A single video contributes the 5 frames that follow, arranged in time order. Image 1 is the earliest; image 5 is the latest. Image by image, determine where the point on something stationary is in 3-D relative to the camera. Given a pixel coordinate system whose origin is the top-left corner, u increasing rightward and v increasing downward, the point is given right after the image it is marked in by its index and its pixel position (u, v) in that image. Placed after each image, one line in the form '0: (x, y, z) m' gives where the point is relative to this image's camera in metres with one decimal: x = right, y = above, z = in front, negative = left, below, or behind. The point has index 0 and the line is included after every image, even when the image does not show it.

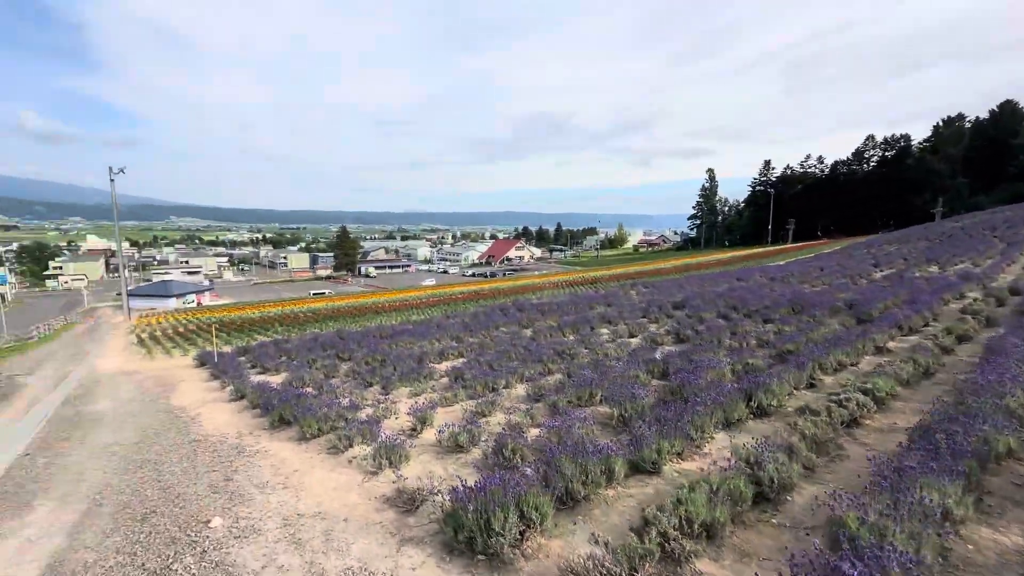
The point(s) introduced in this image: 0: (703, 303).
0: (+6.4, -0.5, +15.5) m
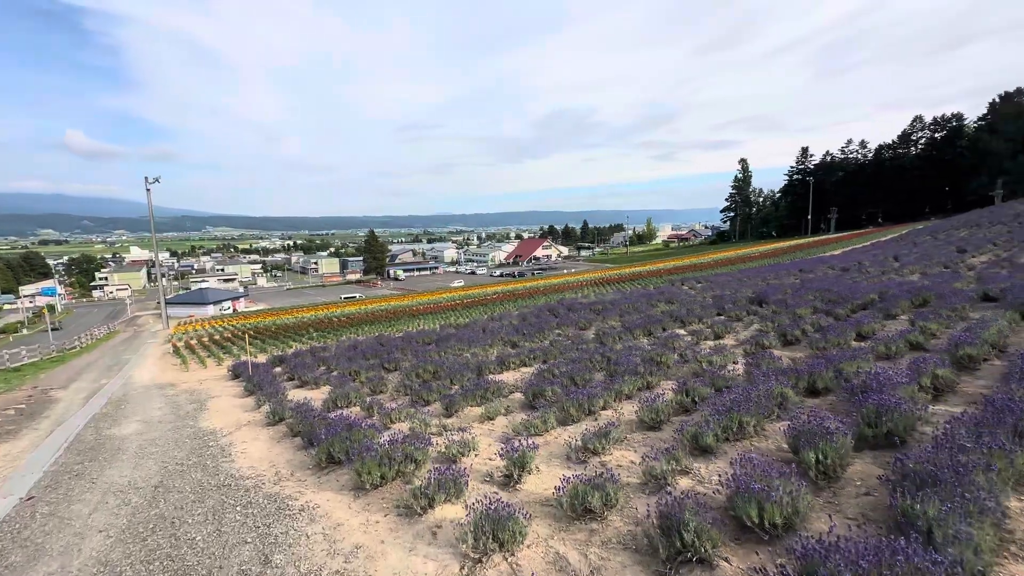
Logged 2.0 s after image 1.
0: (+8.0, -0.3, +13.6) m
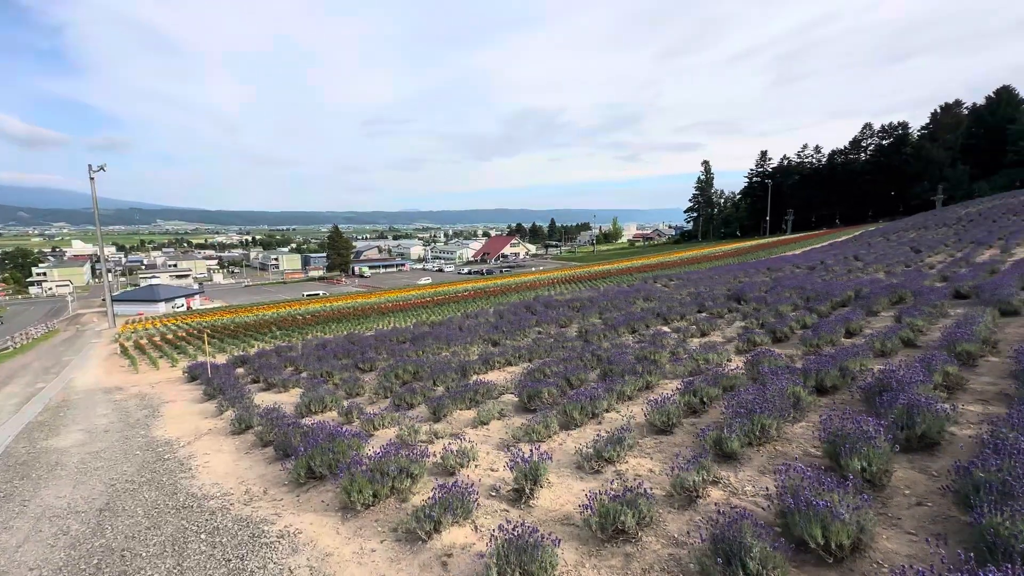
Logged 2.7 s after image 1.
0: (+7.4, -0.2, +13.8) m
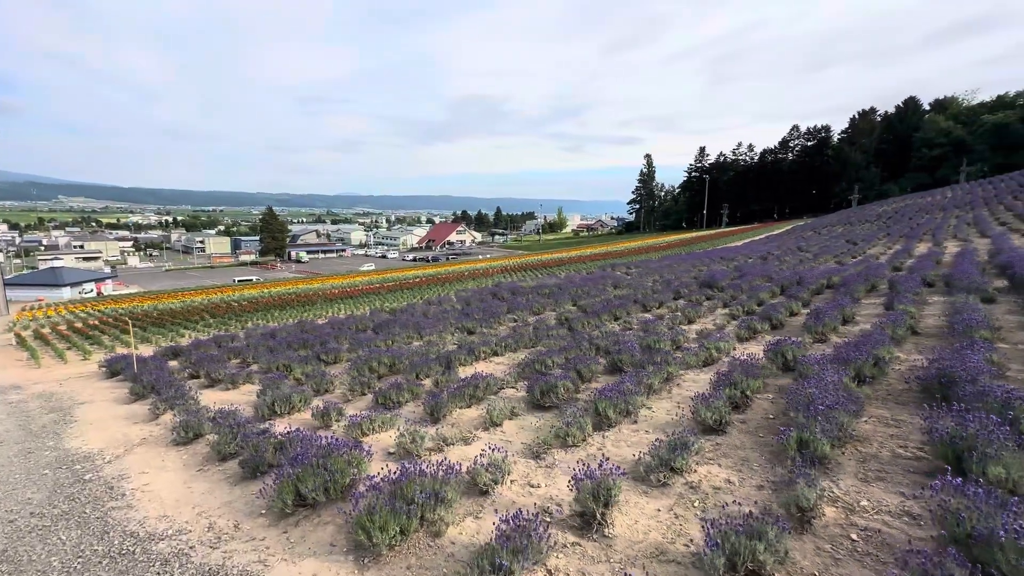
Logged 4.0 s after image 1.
0: (+6.6, +0.2, +13.8) m
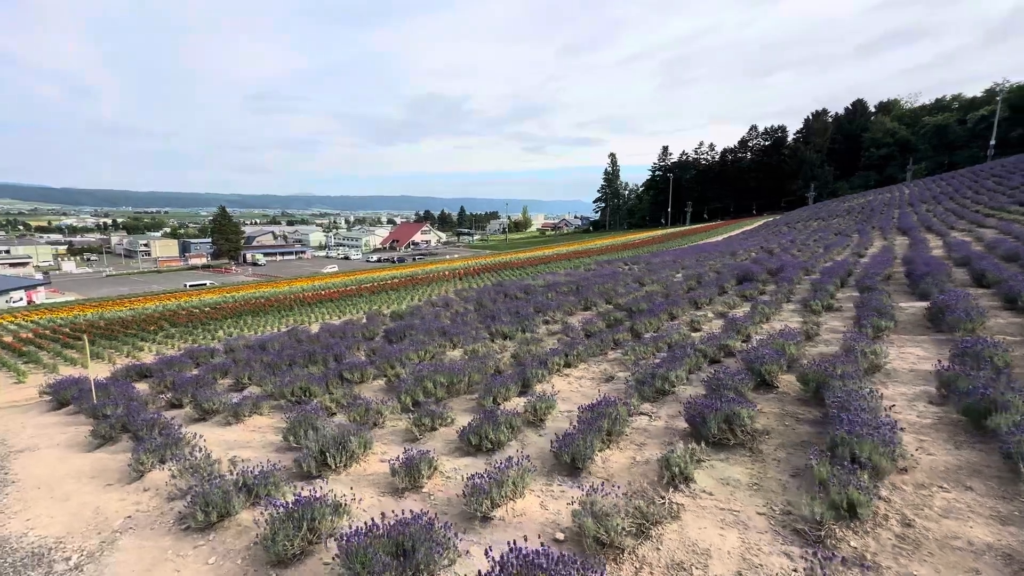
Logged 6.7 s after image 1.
0: (+7.2, +0.3, +12.7) m
